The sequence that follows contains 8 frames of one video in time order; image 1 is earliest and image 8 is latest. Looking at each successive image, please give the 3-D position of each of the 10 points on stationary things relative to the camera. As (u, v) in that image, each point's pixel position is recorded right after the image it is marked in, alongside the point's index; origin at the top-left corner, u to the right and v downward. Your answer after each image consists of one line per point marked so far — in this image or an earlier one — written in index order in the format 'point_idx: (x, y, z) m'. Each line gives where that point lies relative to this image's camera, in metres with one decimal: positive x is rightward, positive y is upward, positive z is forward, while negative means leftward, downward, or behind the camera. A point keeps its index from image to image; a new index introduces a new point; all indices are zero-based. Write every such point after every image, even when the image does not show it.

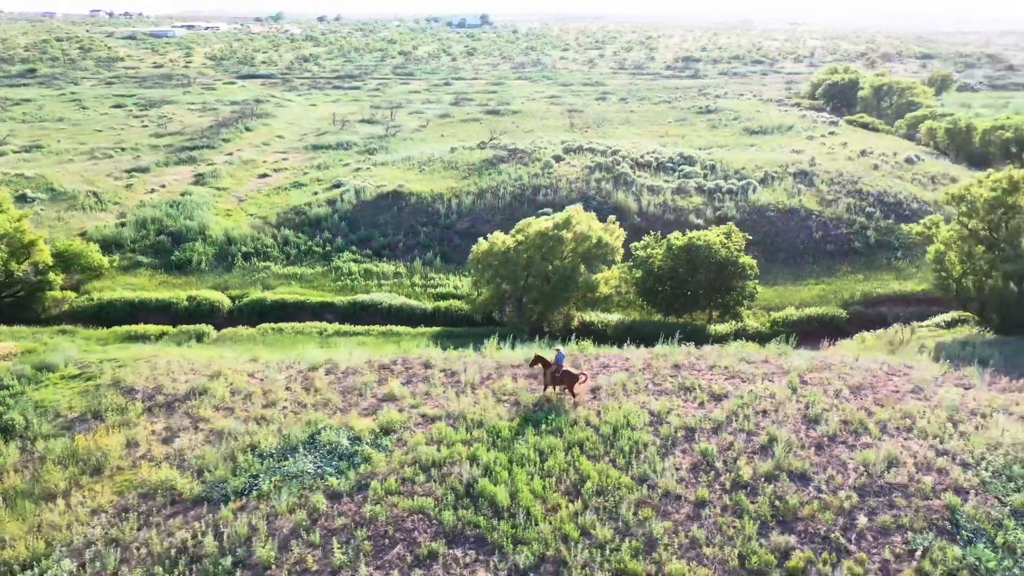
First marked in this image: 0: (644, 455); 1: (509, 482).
0: (+2.4, -2.9, +14.3) m
1: (0.0, -3.2, +13.5) m
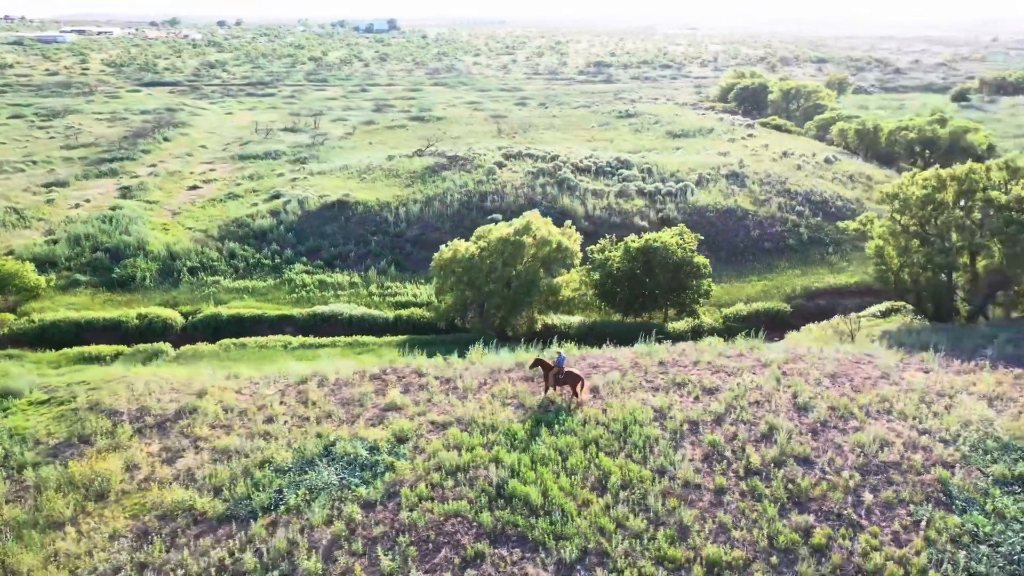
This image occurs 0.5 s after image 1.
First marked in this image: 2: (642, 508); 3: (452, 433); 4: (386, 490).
0: (+2.8, -3.0, +15.0) m
1: (+0.5, -3.4, +14.0) m
2: (+2.2, -3.6, +13.3) m
3: (-1.1, -2.9, +15.9) m
4: (-2.2, -3.5, +14.0) m
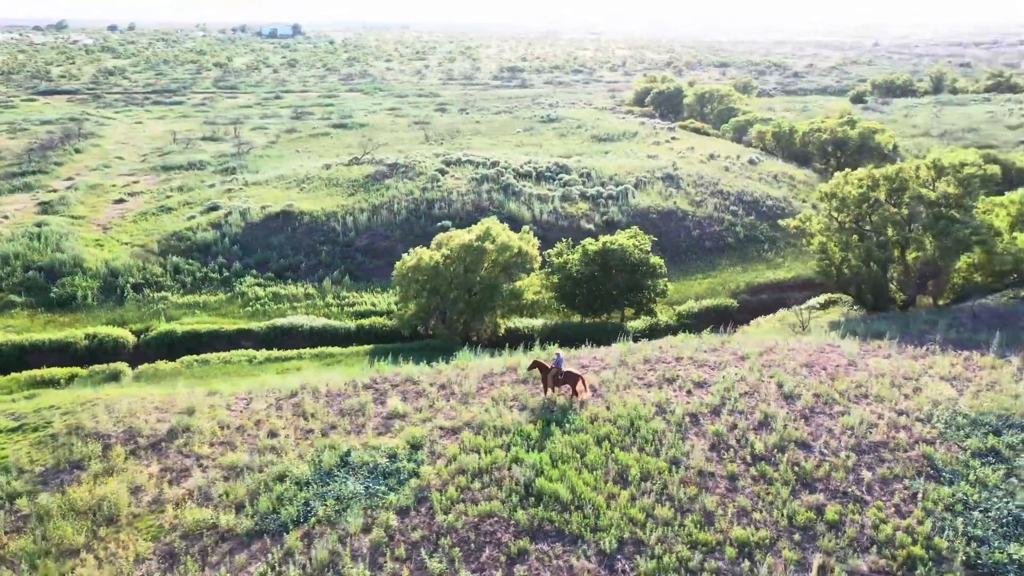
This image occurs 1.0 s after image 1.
0: (+3.1, -3.0, +15.9) m
1: (+0.9, -3.4, +14.5) m
2: (+2.7, -3.6, +14.1) m
3: (-0.9, -3.0, +16.2) m
4: (-1.7, -3.7, +14.3) m
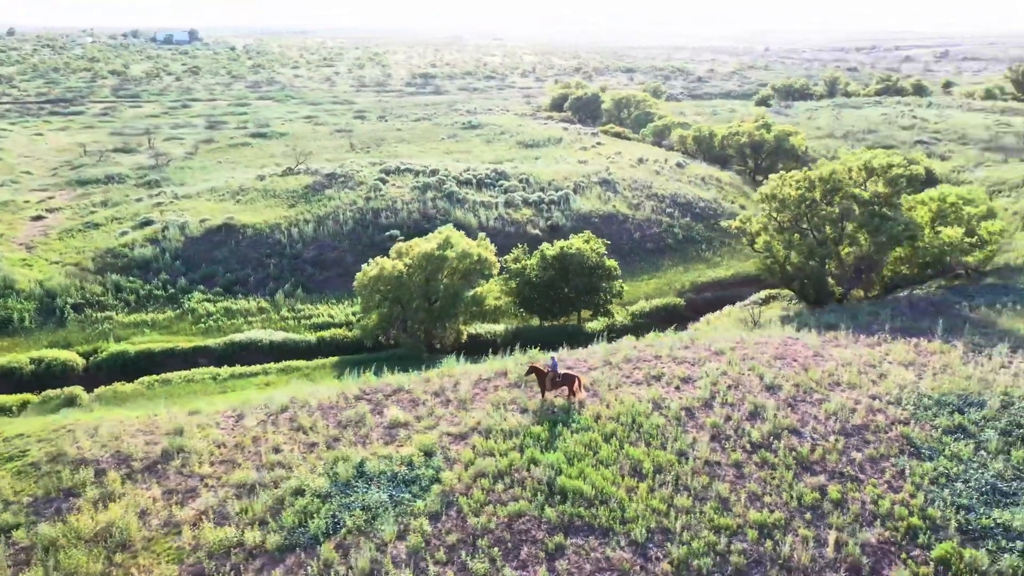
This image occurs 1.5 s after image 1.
0: (+3.3, -3.0, +16.7) m
1: (+1.3, -3.5, +15.2) m
2: (+3.1, -3.7, +14.9) m
3: (-0.7, -3.2, +16.7) m
4: (-1.2, -3.9, +14.7) m
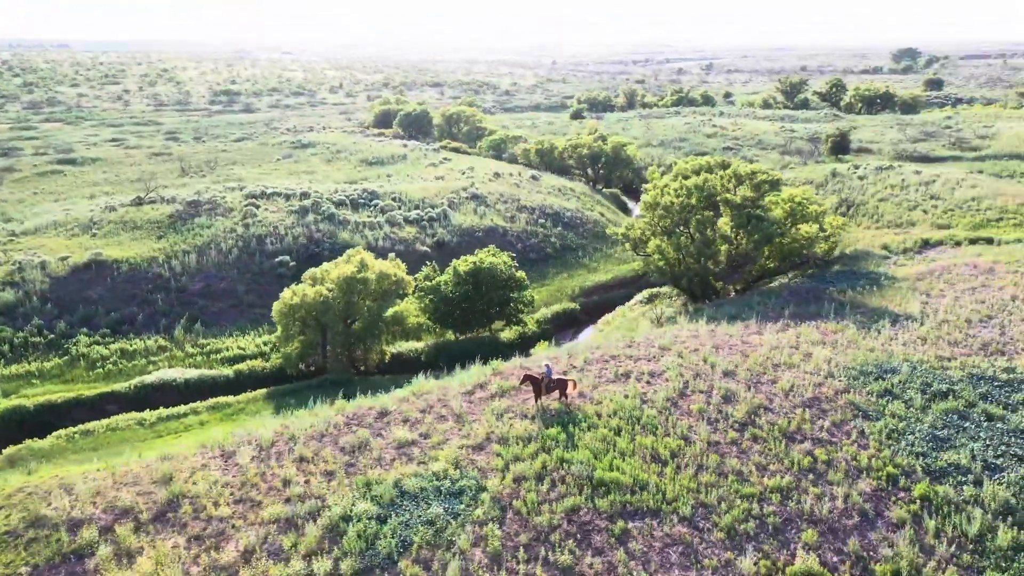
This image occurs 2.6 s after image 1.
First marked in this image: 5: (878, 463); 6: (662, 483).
0: (+3.6, -3.1, +18.7) m
1: (+2.1, -3.7, +16.7) m
2: (+3.9, -3.7, +16.9) m
3: (-0.2, -3.6, +17.7) m
4: (-0.3, -4.2, +15.6) m
5: (+7.7, -3.7, +17.0) m
6: (+3.0, -3.9, +16.2) m
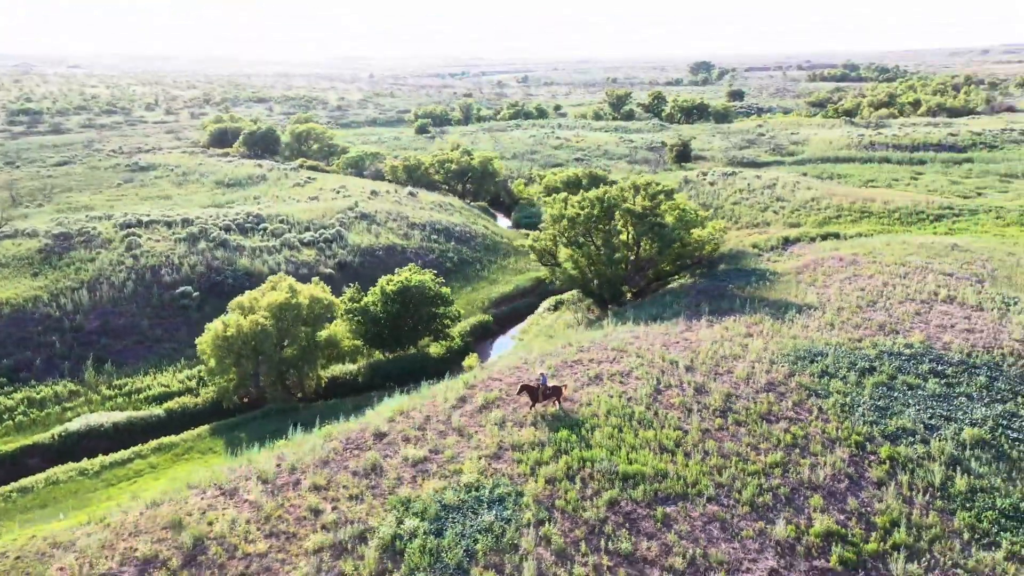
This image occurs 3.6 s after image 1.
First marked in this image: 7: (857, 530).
0: (+3.7, -3.3, +20.5) m
1: (+2.7, -3.9, +18.2) m
2: (+4.4, -3.8, +18.8) m
3: (+0.2, -3.9, +18.7) m
4: (+0.7, -4.5, +16.7) m
5: (+8.1, -3.6, +19.7) m
6: (+3.7, -4.1, +17.9) m
7: (+7.0, -4.9, +16.2) m
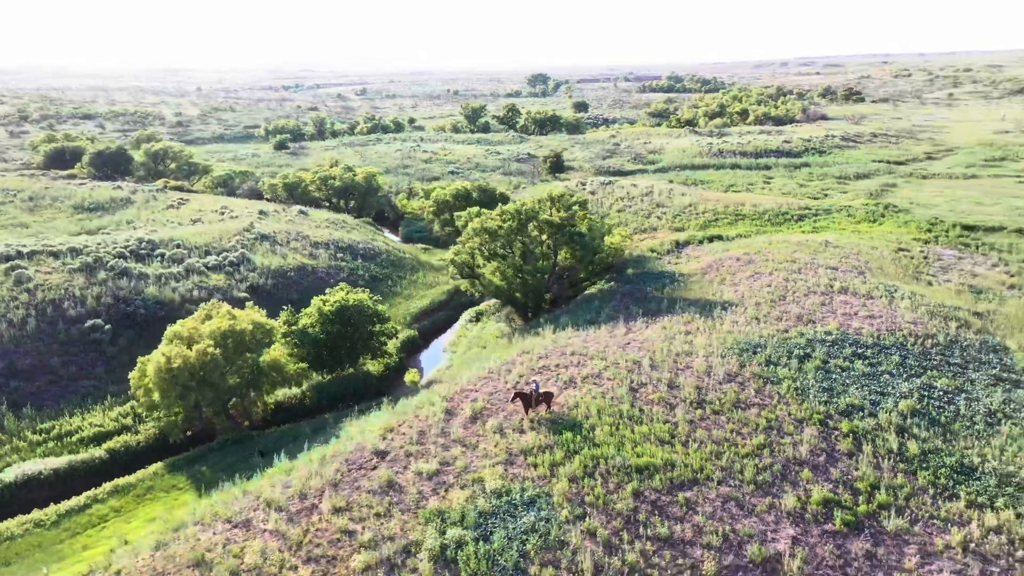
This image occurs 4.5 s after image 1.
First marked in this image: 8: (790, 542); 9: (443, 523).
0: (+3.6, -3.4, +22.1) m
1: (+3.1, -4.1, +19.7) m
2: (+4.7, -3.9, +20.5) m
3: (+0.5, -4.2, +19.7) m
4: (+1.4, -4.8, +17.7) m
5: (+8.1, -3.4, +22.1) m
6: (+4.1, -4.1, +19.5) m
7: (+7.7, -4.7, +18.5) m
8: (+5.8, -5.3, +16.7) m
9: (-1.5, -5.1, +17.6) m
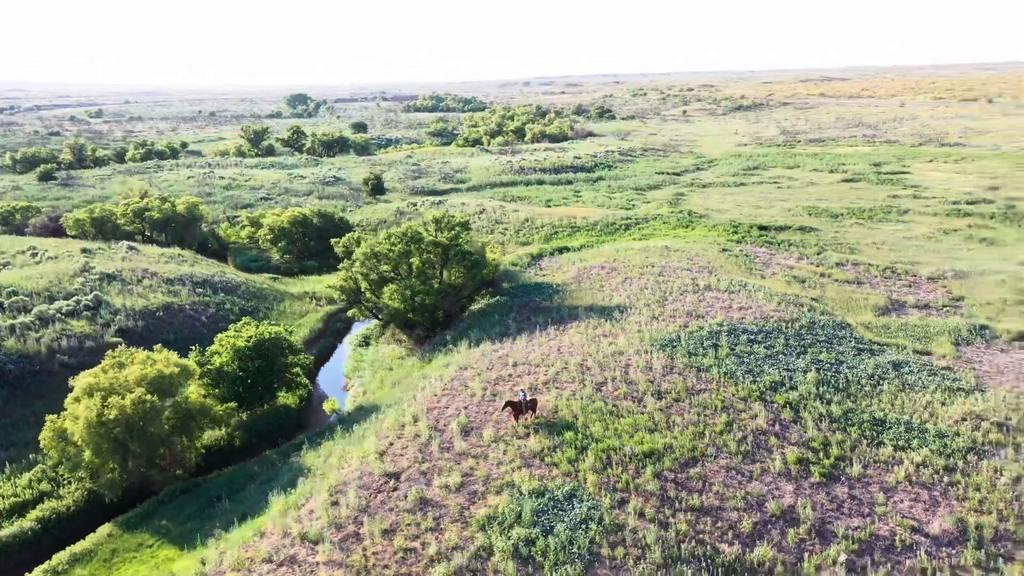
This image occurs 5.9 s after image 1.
0: (+3.3, -3.6, +24.6) m
1: (+3.5, -4.2, +22.1) m
2: (+4.7, -4.0, +23.4) m
3: (+1.0, -4.6, +21.4) m
4: (+2.5, -5.0, +19.8) m
5: (+7.6, -3.4, +25.9) m
6: (+4.5, -4.2, +22.3) m
7: (+8.3, -4.6, +22.3) m
8: (+7.0, -5.2, +20.0) m
9: (-0.3, -5.5, +18.9) m
